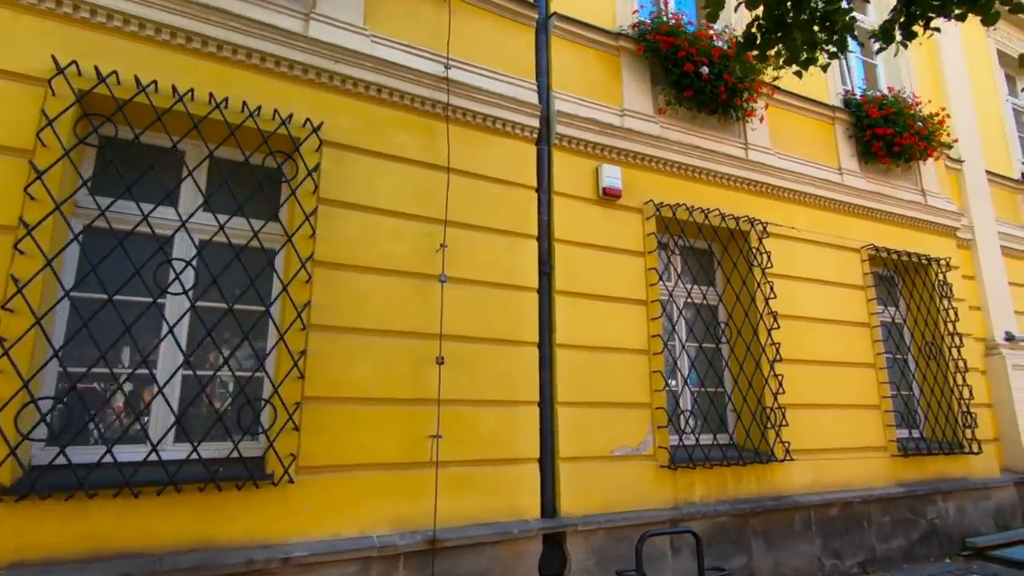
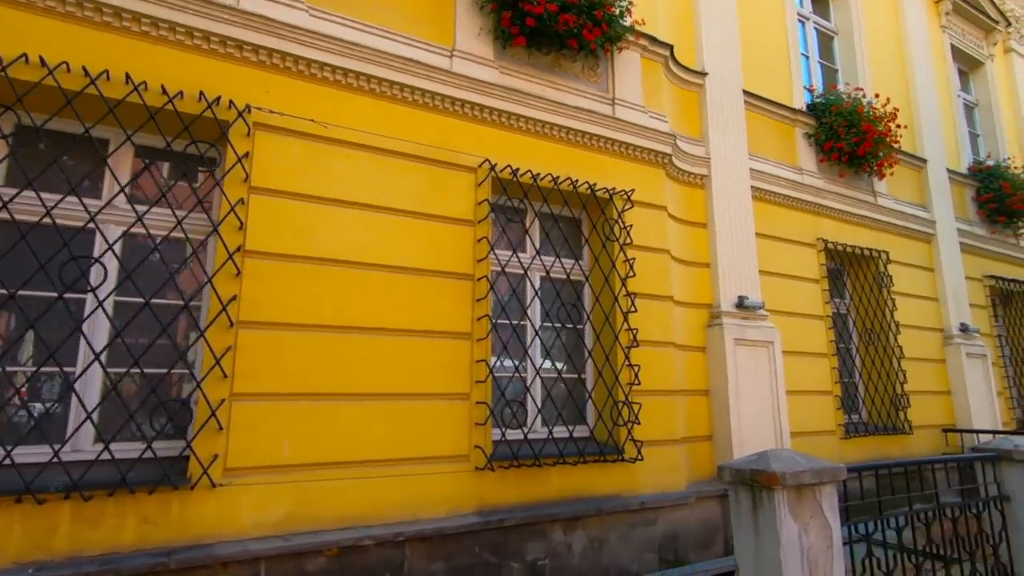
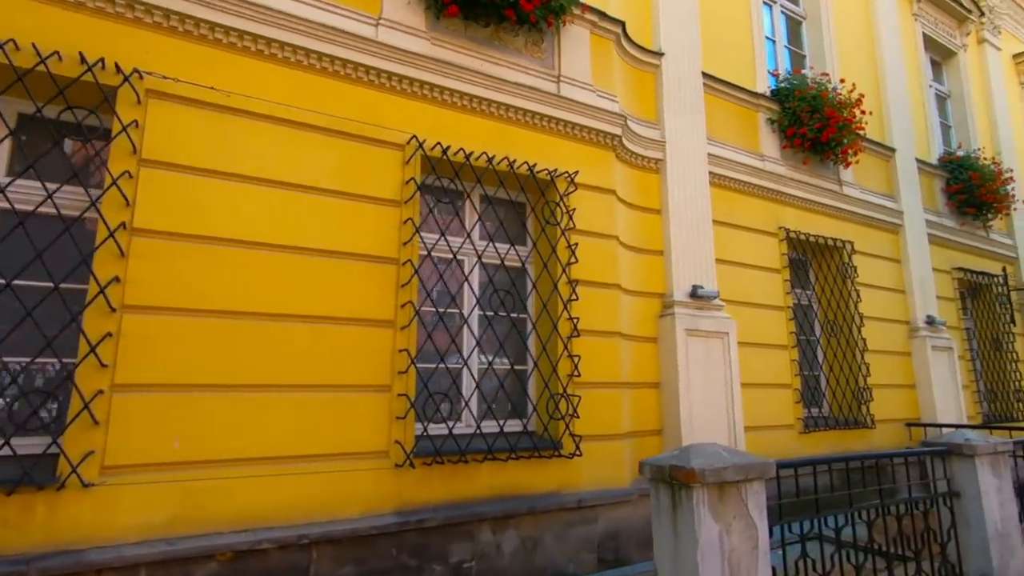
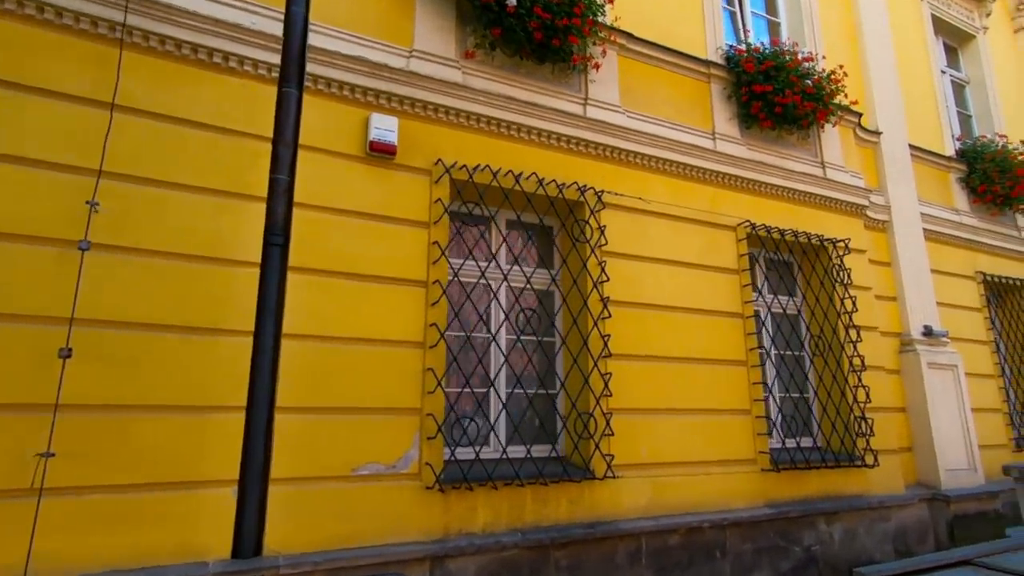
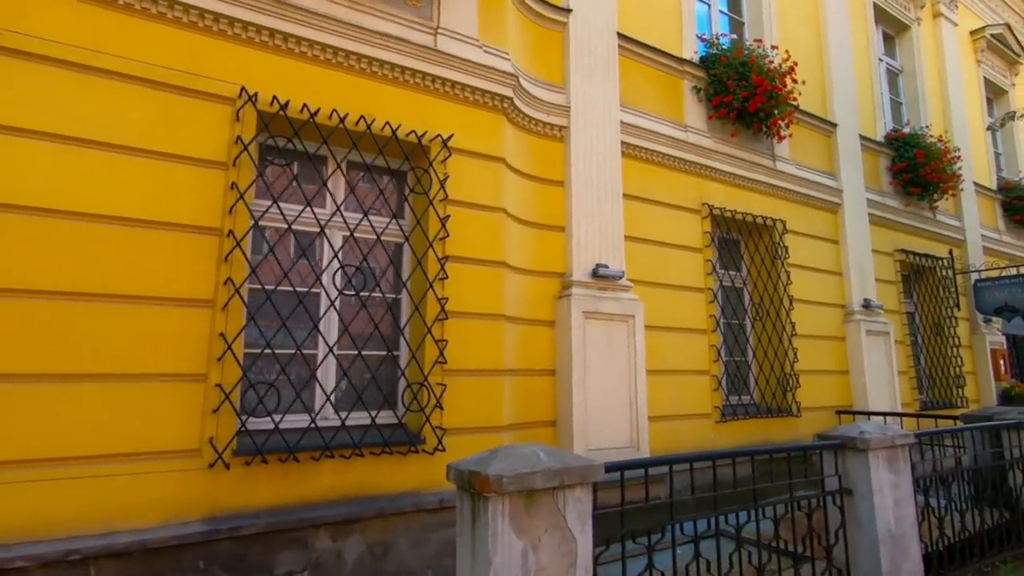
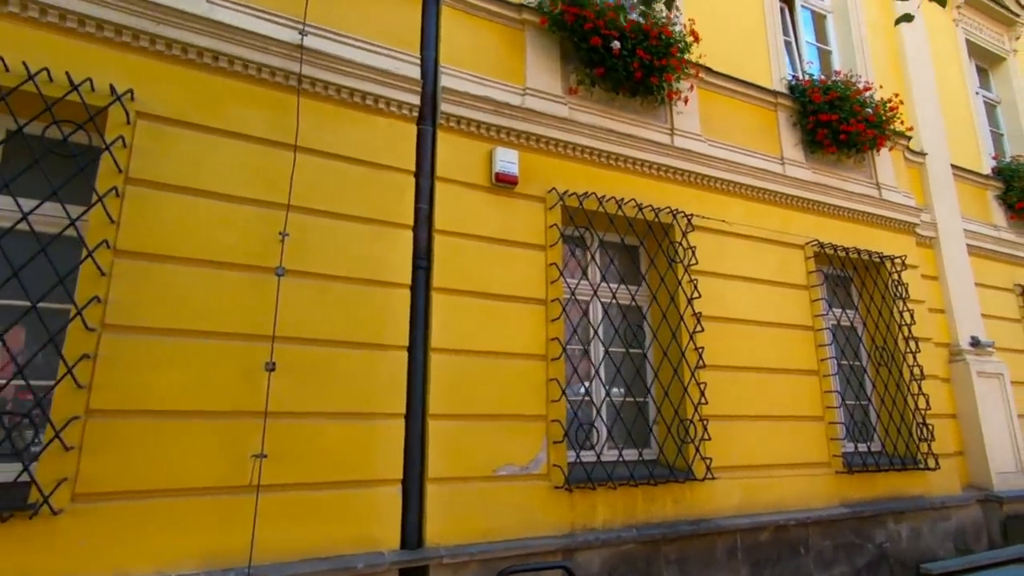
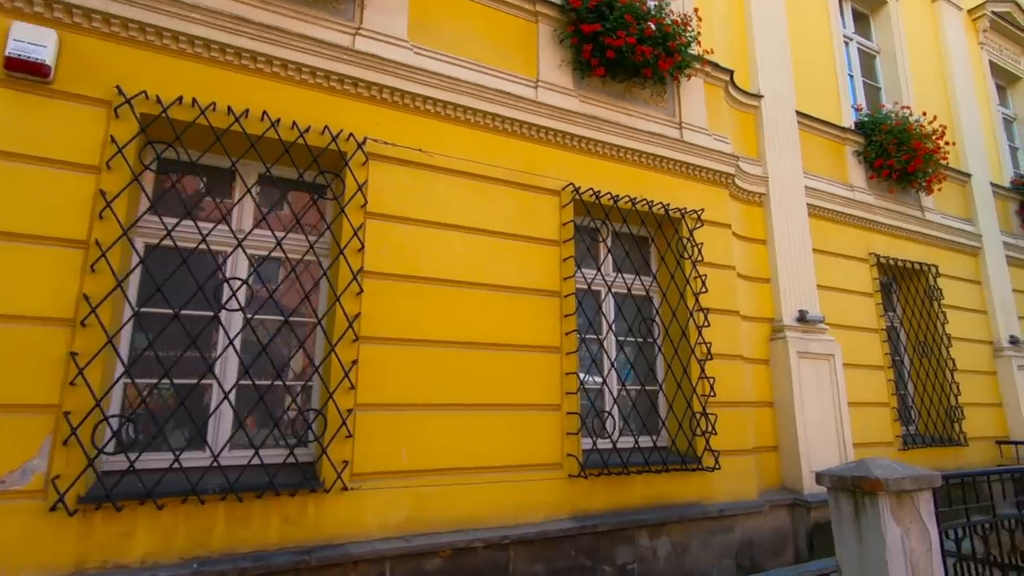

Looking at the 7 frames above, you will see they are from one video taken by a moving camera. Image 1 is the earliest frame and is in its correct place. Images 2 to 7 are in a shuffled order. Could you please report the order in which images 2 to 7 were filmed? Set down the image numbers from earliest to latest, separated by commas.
6, 4, 7, 2, 3, 5
